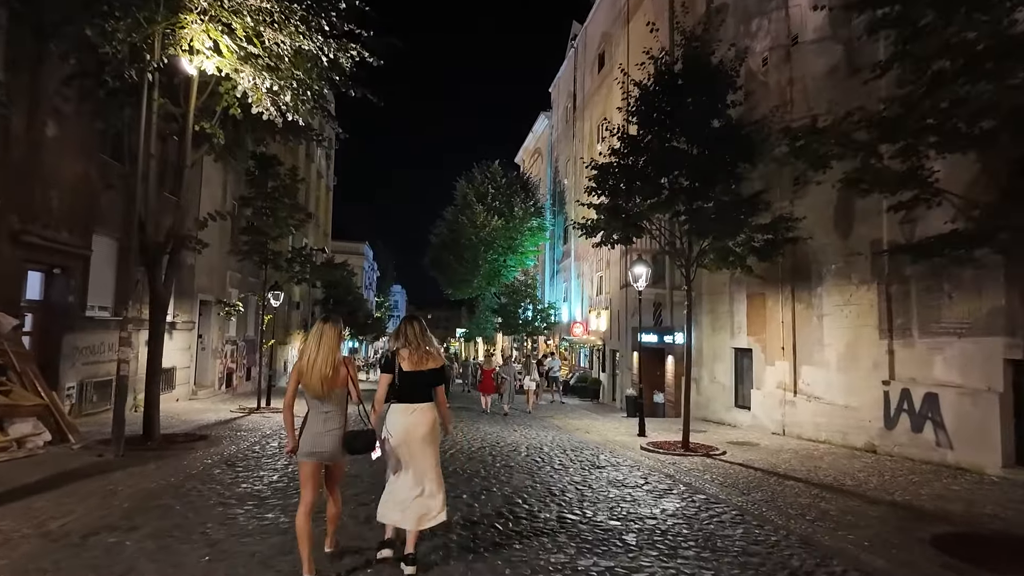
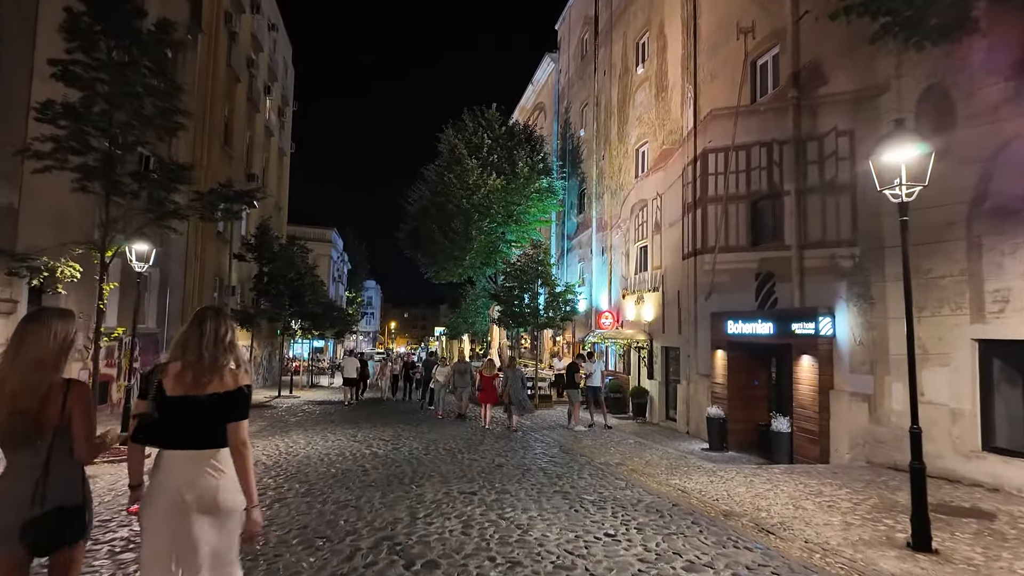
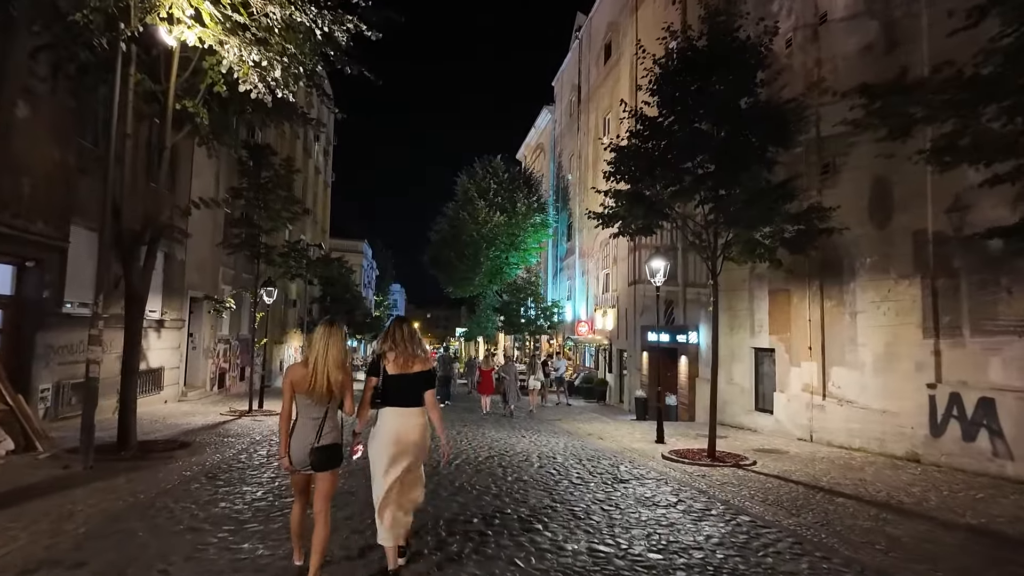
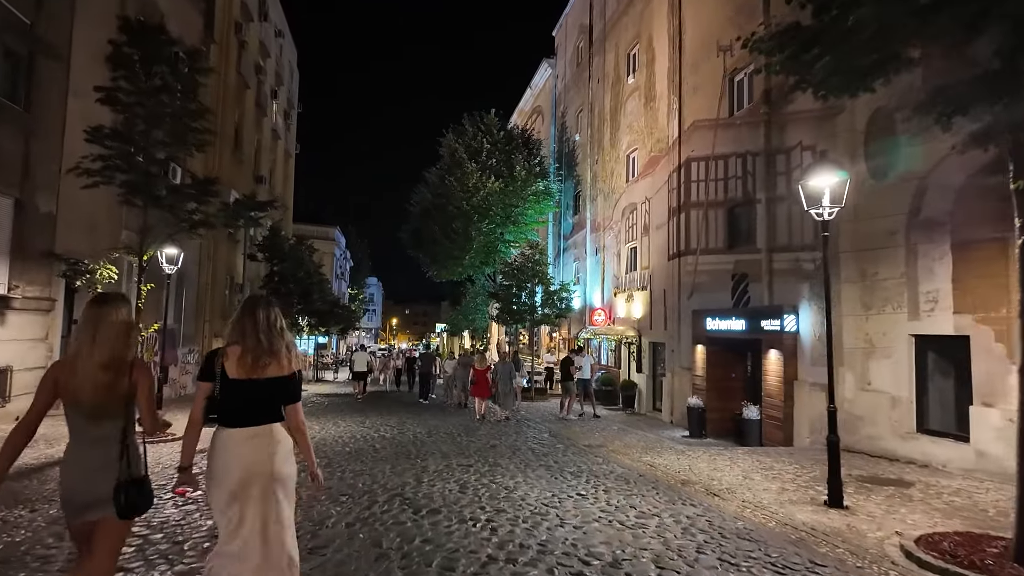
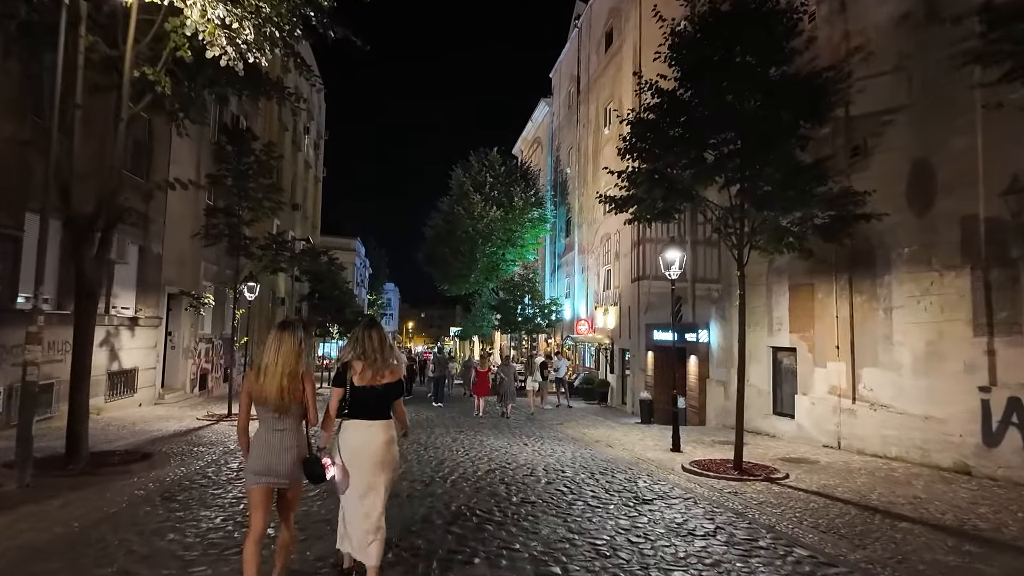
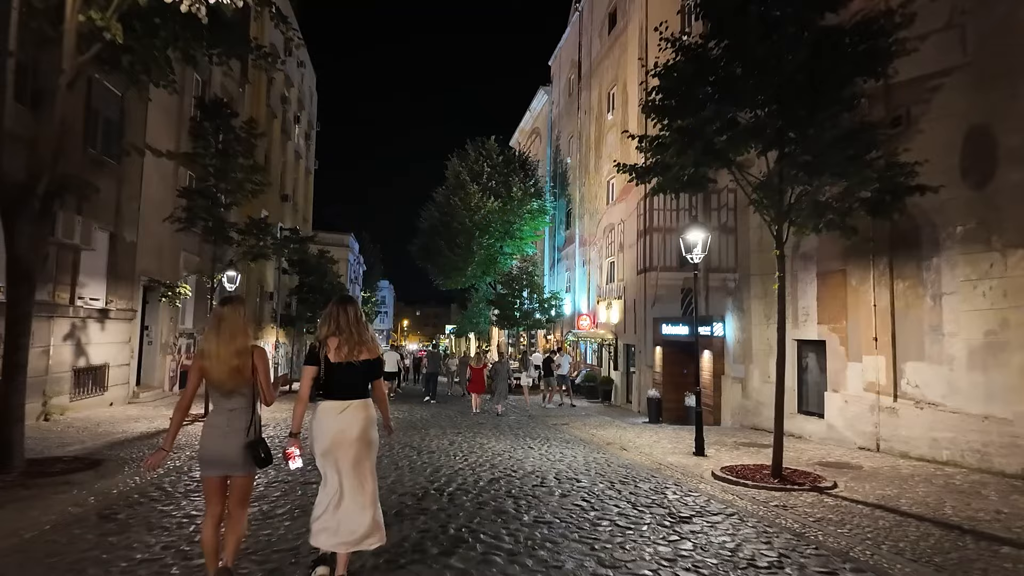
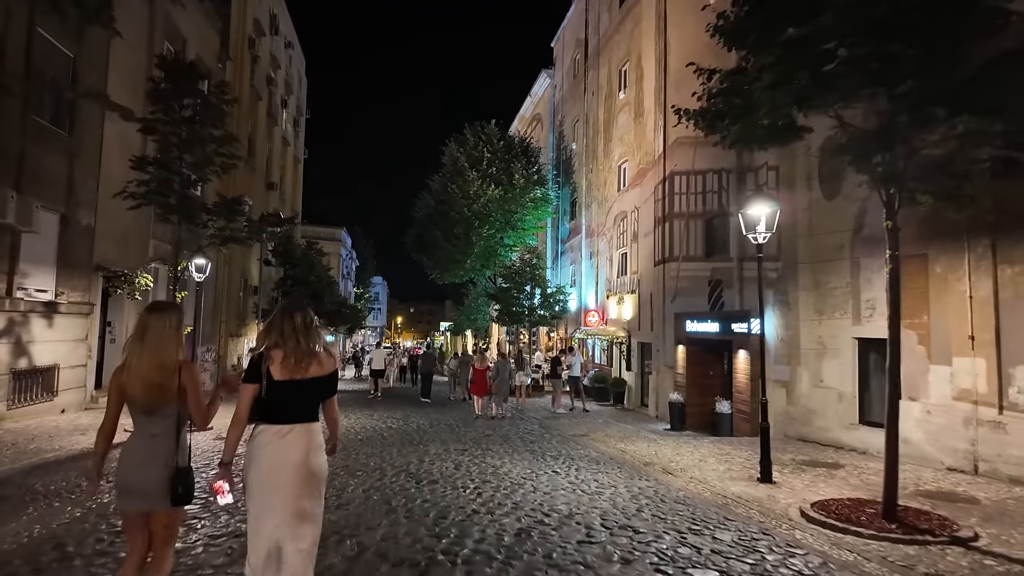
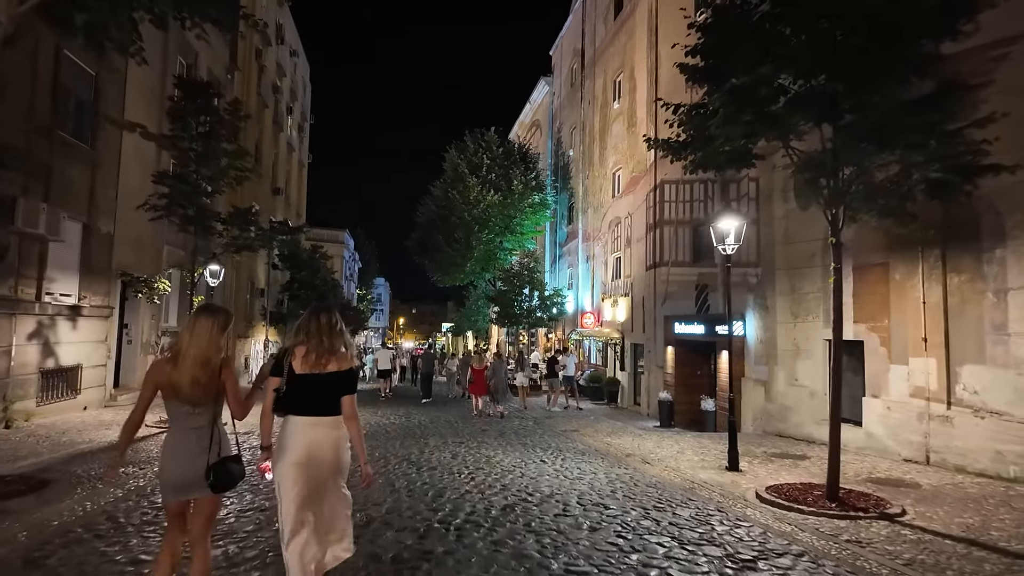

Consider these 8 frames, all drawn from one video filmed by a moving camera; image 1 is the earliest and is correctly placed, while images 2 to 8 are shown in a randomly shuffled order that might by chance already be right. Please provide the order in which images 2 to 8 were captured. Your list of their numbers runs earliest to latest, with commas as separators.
3, 5, 6, 8, 7, 4, 2
